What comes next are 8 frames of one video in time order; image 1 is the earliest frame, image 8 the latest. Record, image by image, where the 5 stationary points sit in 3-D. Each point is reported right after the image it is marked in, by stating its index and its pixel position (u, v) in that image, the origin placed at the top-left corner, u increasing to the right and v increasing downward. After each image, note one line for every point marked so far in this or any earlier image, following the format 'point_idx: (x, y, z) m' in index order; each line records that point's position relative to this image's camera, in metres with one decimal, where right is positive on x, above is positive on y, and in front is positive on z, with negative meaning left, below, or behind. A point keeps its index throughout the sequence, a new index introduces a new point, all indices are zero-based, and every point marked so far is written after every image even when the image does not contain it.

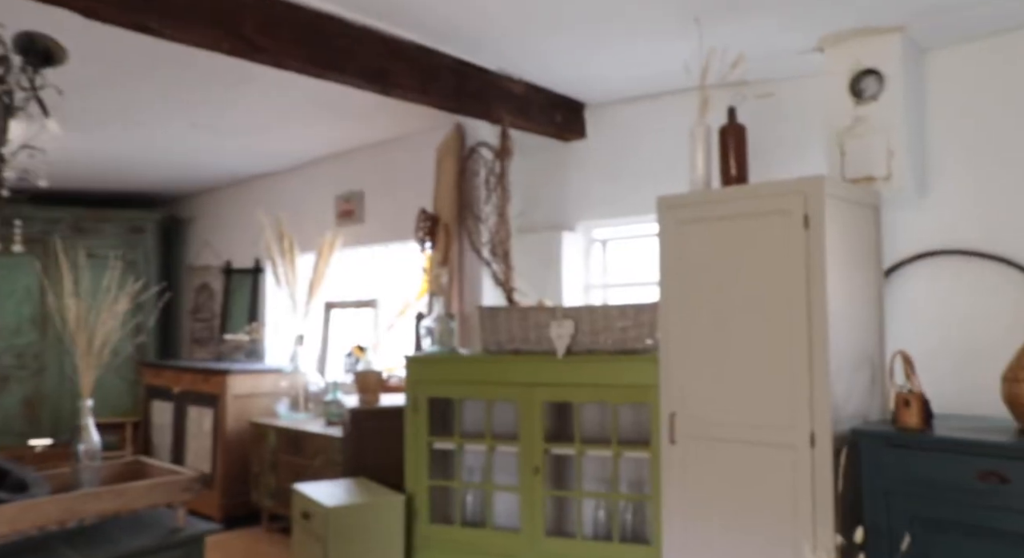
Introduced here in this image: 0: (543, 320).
0: (+0.1, -0.1, +2.9) m
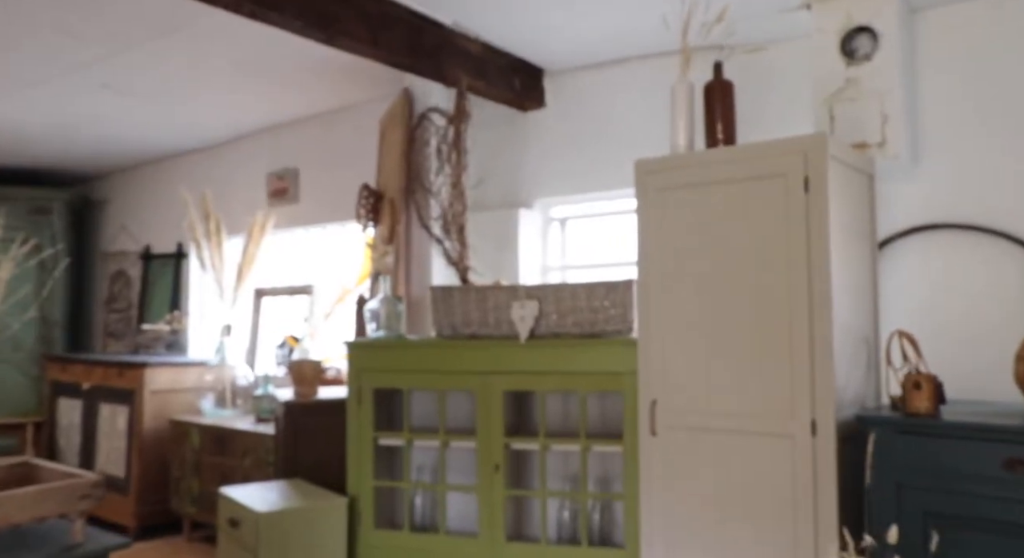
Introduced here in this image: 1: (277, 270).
0: (0.0, -0.1, +2.6) m
1: (-1.3, 0.0, +4.4) m
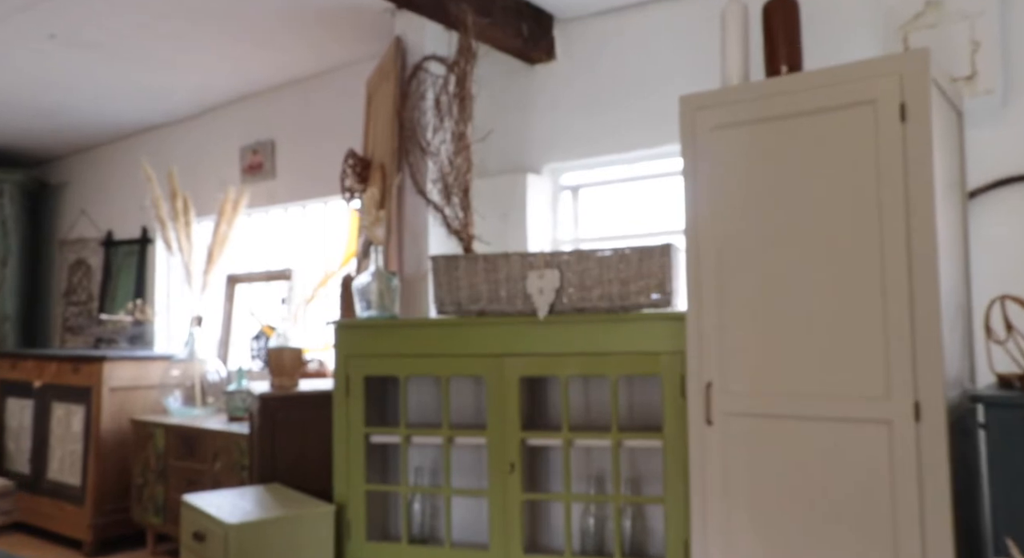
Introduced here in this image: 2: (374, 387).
0: (0.0, 0.0, +2.2) m
1: (-1.3, +0.1, +4.0) m
2: (-0.4, -0.3, +2.4) m
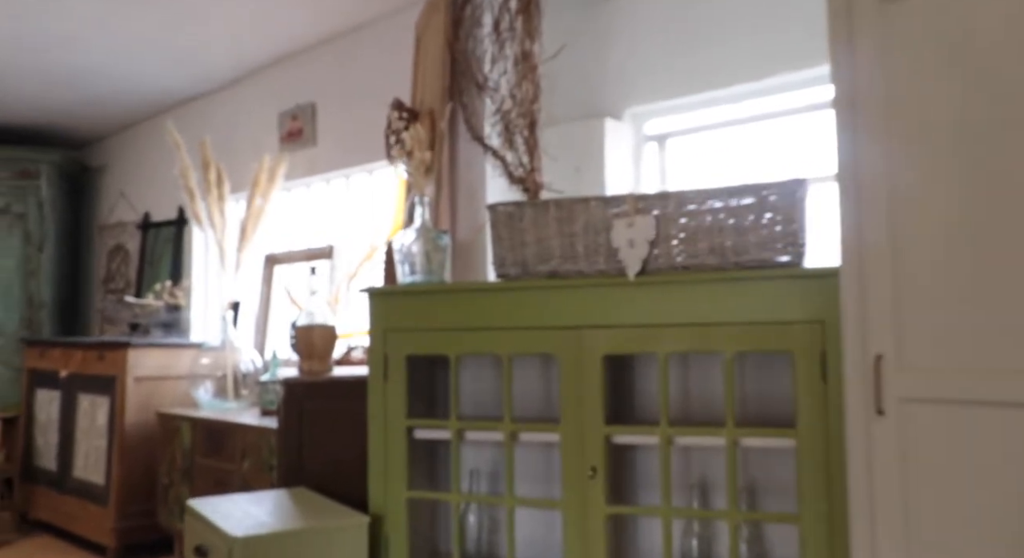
0: (+0.2, +0.1, +1.7) m
1: (-1.0, +0.2, +3.6) m
2: (-0.2, -0.2, +1.9) m
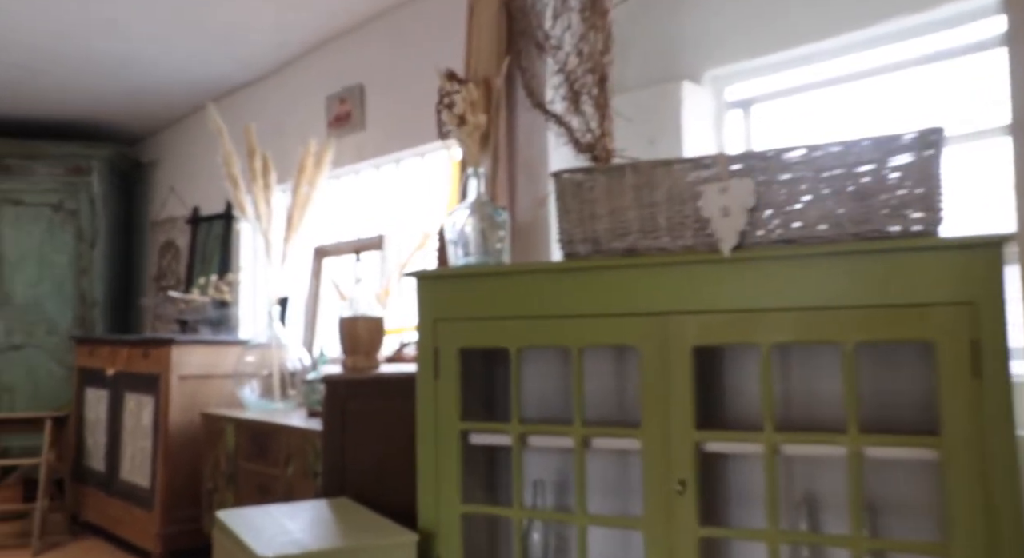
0: (+0.3, +0.2, +1.4) m
1: (-0.7, +0.2, +3.4) m
2: (-0.1, -0.2, +1.7) m
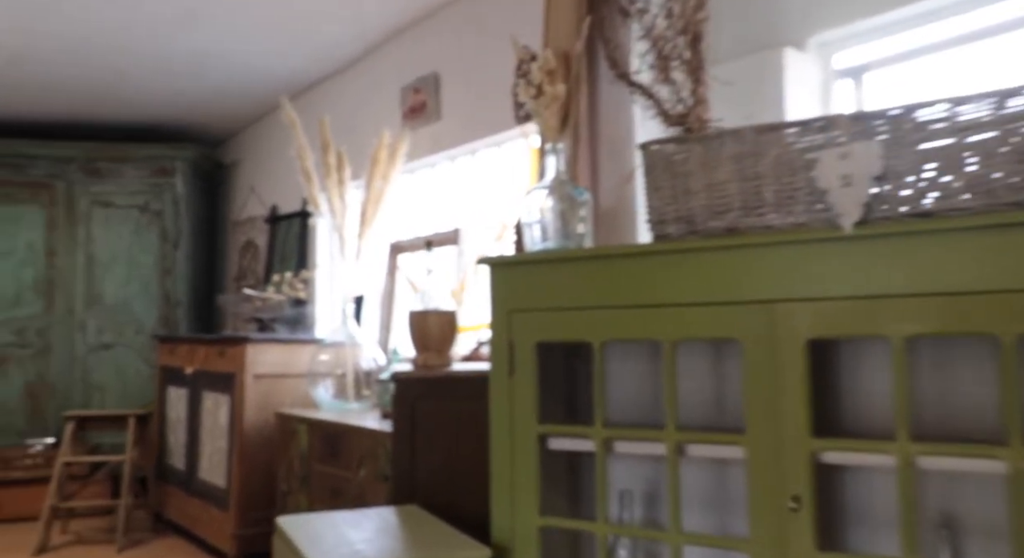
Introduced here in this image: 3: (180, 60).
0: (+0.4, +0.2, +1.2) m
1: (-0.4, +0.2, +3.3) m
2: (+0.1, -0.2, +1.5) m
3: (-1.5, +1.0, +3.6) m
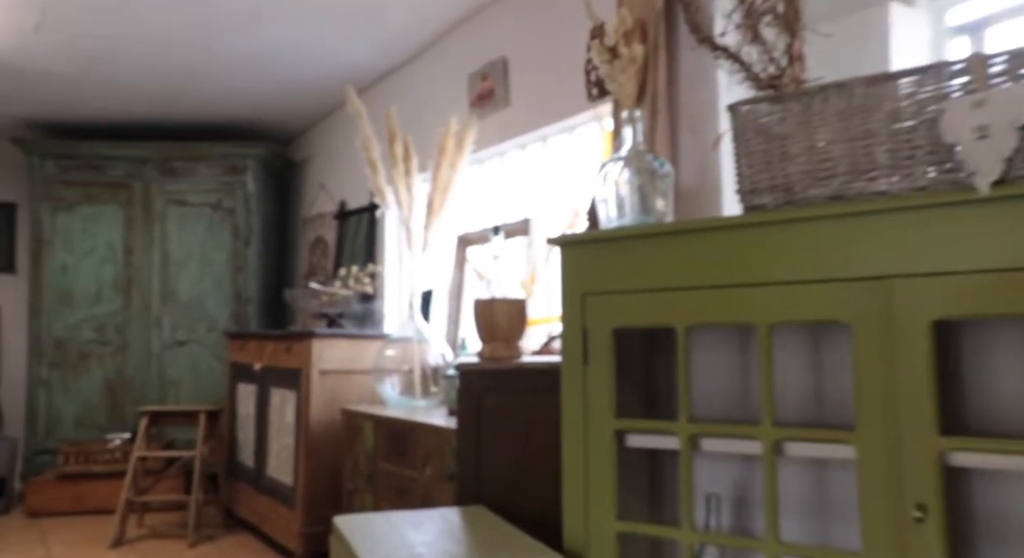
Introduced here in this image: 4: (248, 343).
0: (+0.5, +0.2, +1.1) m
1: (-0.1, +0.3, +3.2) m
2: (+0.2, -0.1, +1.4) m
3: (-1.2, +1.0, +3.6) m
4: (-1.2, -0.3, +3.7) m
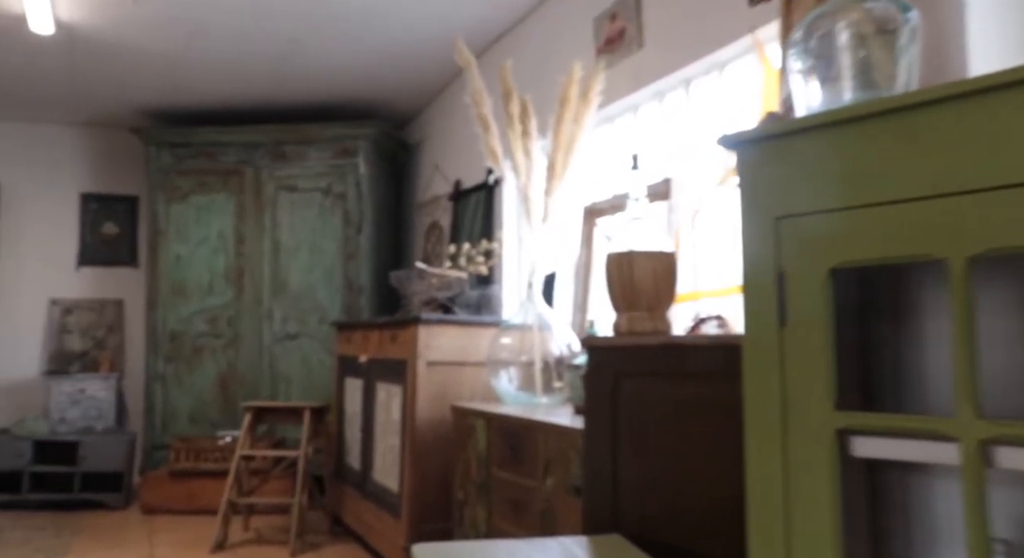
0: (+0.6, +0.3, +0.5) m
1: (+0.3, +0.4, +2.7) m
2: (+0.4, 0.0, +0.9) m
3: (-0.6, +1.1, +3.3) m
4: (-0.6, -0.2, +3.3) m
